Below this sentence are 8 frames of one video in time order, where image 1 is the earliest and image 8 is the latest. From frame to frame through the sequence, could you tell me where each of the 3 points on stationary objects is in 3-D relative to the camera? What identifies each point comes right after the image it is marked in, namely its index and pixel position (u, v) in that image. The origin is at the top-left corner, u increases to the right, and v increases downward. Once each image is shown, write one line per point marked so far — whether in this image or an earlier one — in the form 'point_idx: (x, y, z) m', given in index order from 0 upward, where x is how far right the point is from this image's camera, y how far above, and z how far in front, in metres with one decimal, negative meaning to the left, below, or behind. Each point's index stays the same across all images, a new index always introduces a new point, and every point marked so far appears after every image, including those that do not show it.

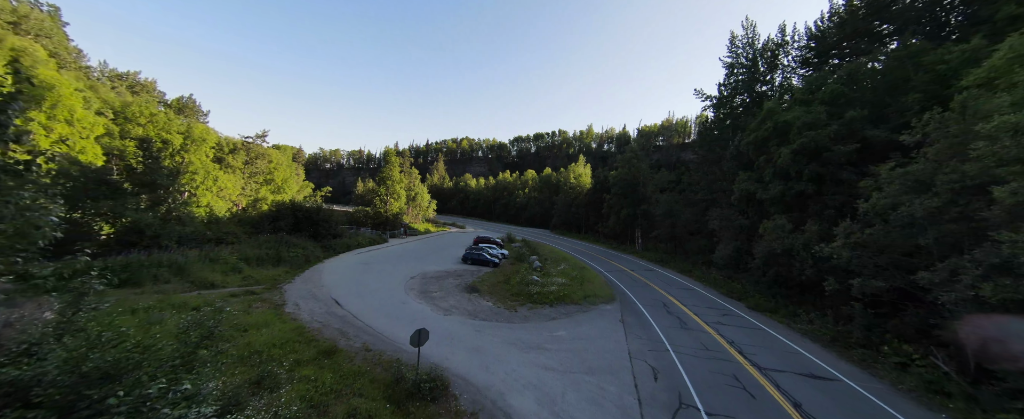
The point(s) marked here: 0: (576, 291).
0: (+3.8, -4.9, +18.5) m
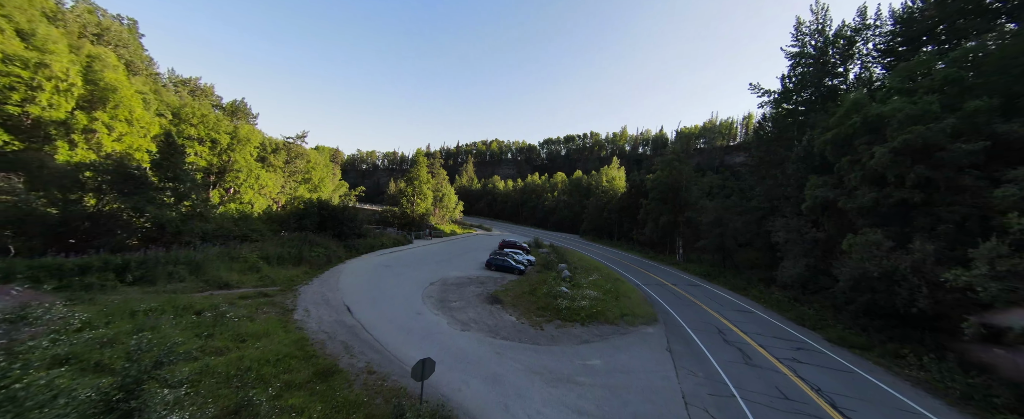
0: (+5.3, -5.2, +16.3) m
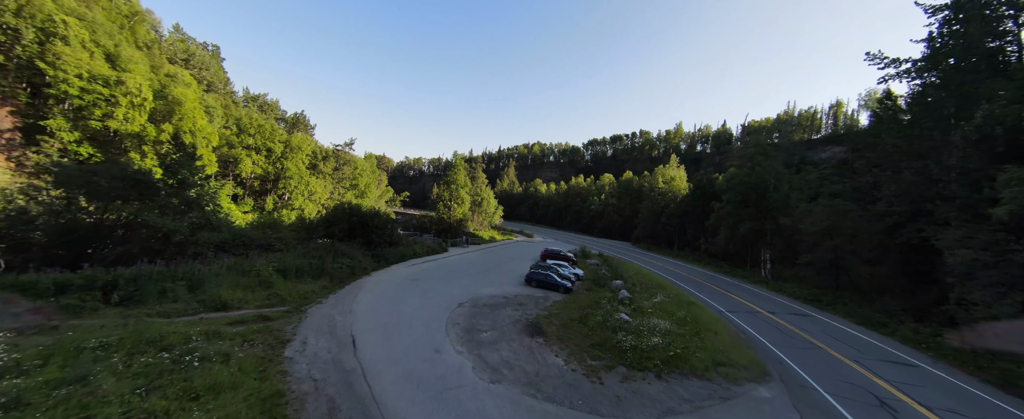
0: (+7.1, -5.5, +12.0) m
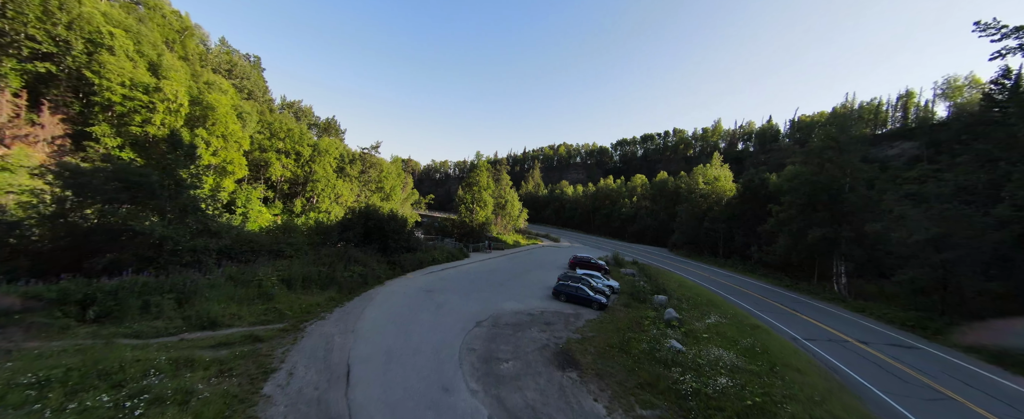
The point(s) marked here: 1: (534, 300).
0: (+8.0, -5.6, +9.1) m
1: (+1.3, -5.1, +17.5) m
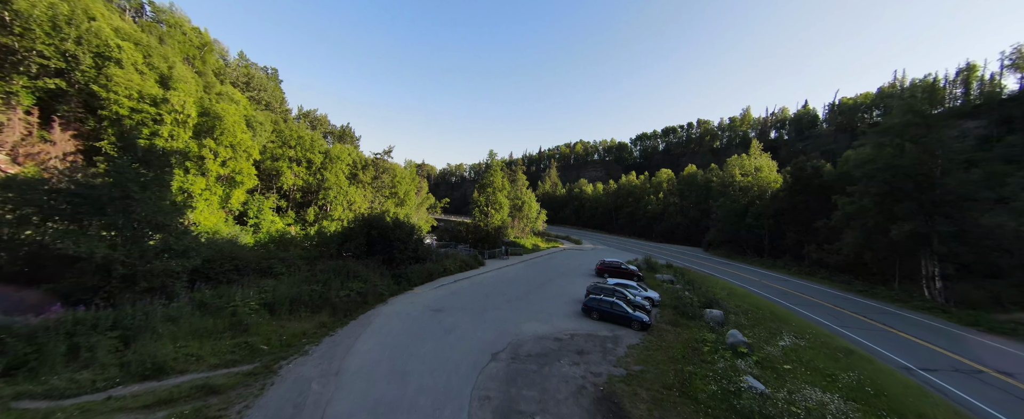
0: (+8.6, -5.5, +6.0) m
1: (+2.3, -5.2, +14.7) m
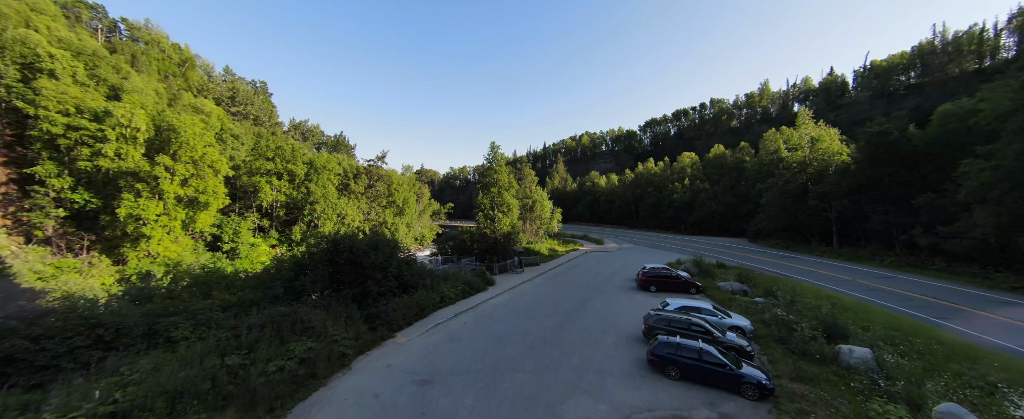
0: (+9.3, -5.0, +0.4) m
1: (+3.3, -5.2, +9.2) m
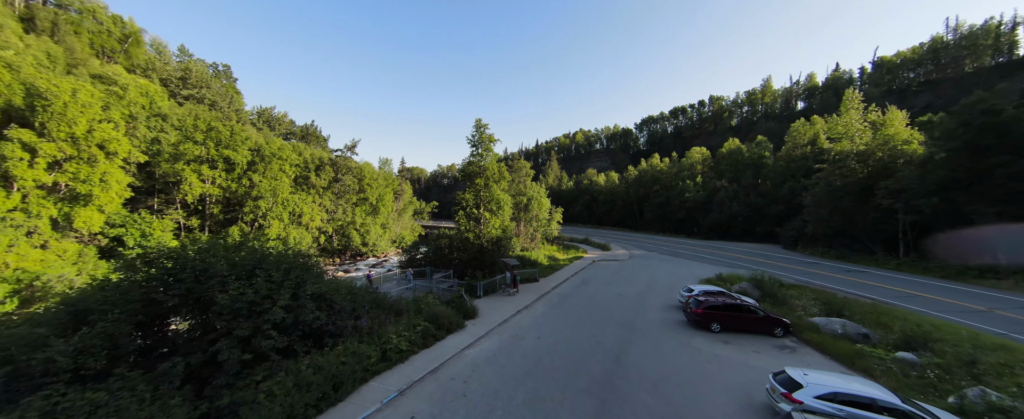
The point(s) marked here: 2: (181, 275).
0: (+9.5, -4.9, -5.9) m
1: (+3.2, -5.0, +2.7) m
2: (-8.3, -1.4, +7.8) m
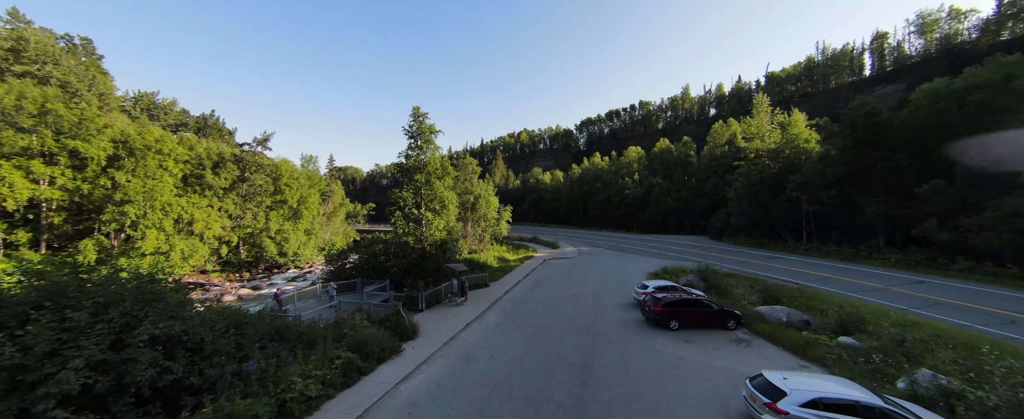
0: (+10.8, -4.5, -5.9) m
1: (+3.1, -4.9, +1.5) m
2: (-9.2, -1.5, +4.4) m
